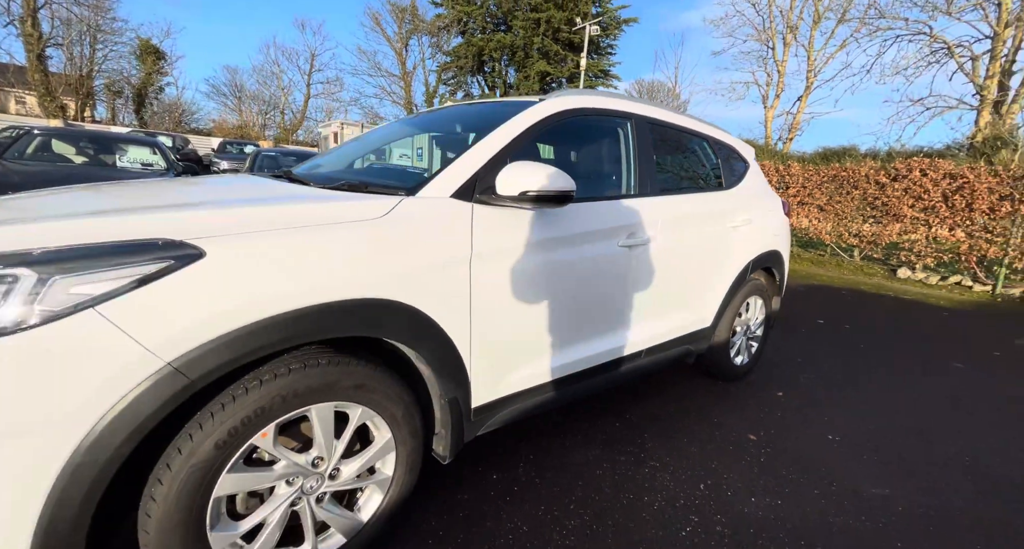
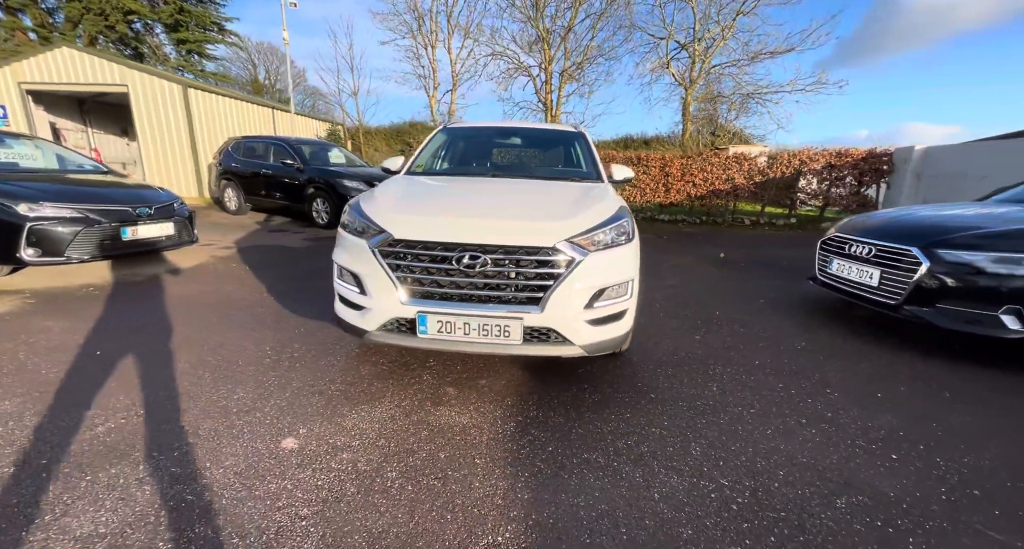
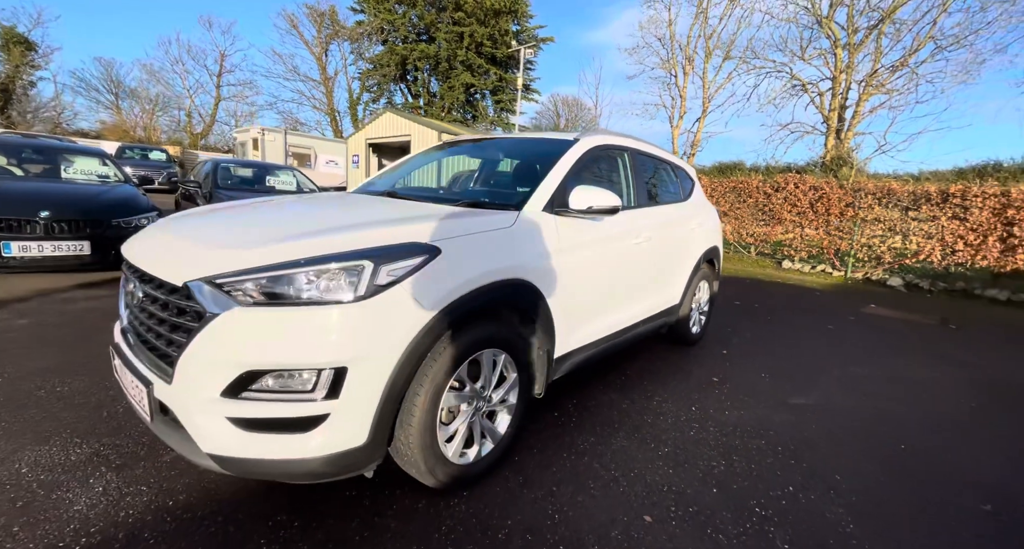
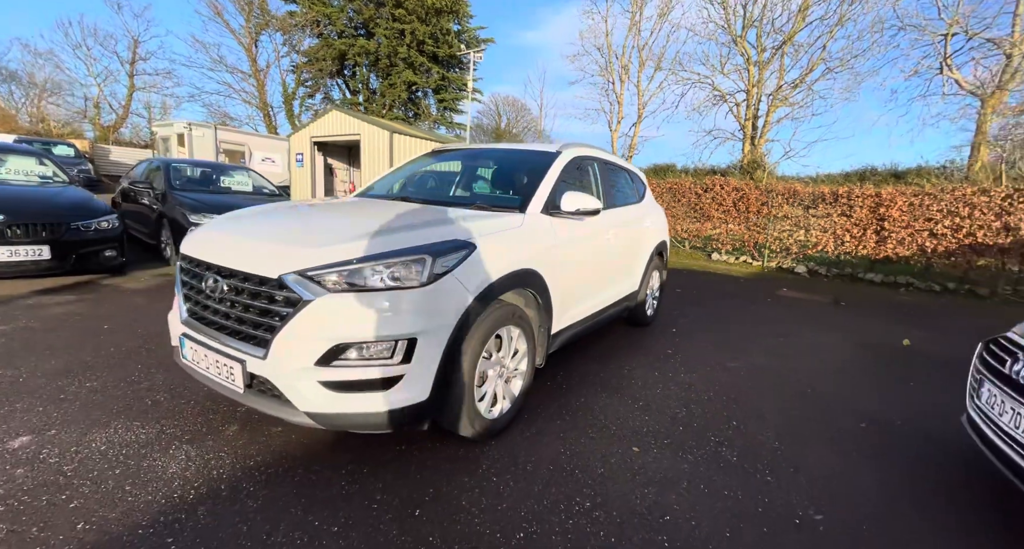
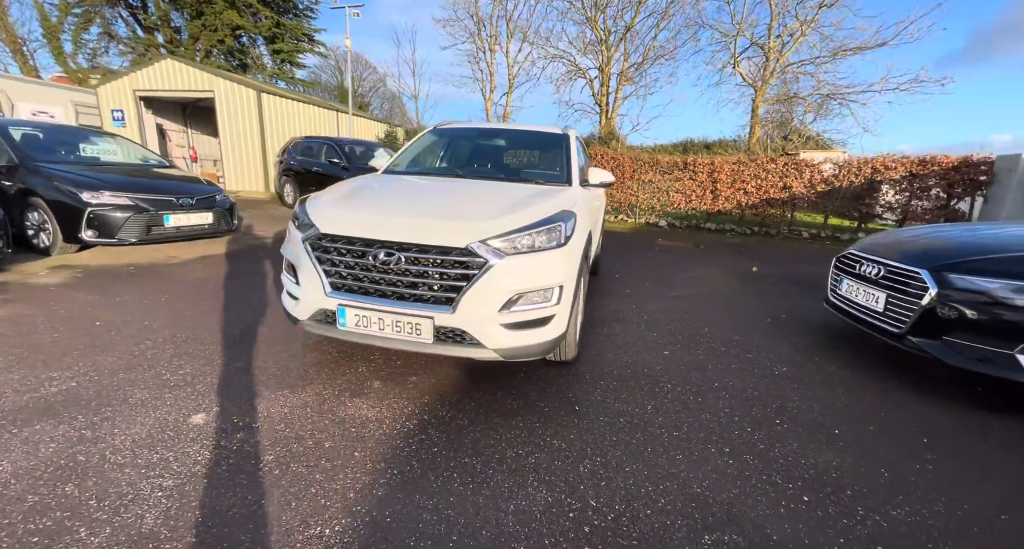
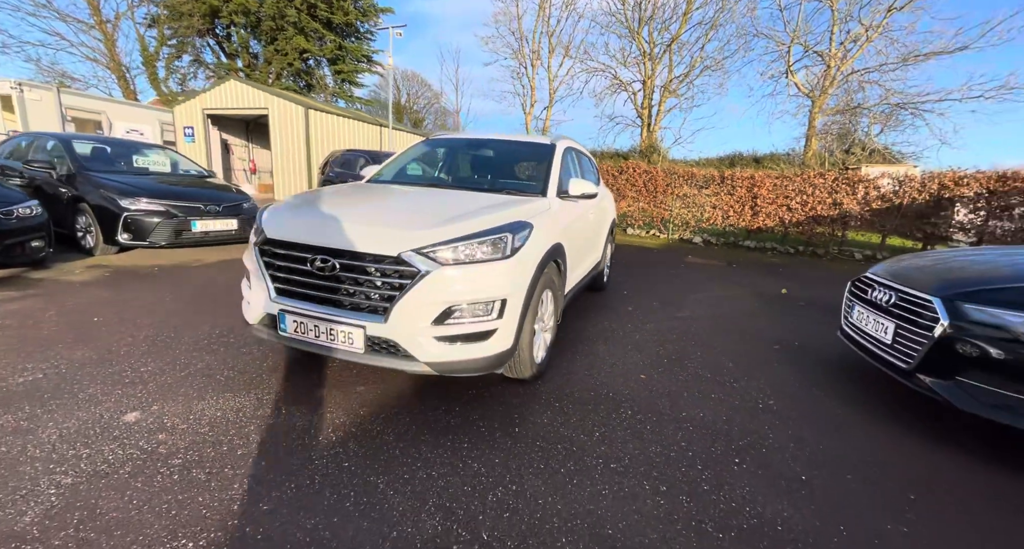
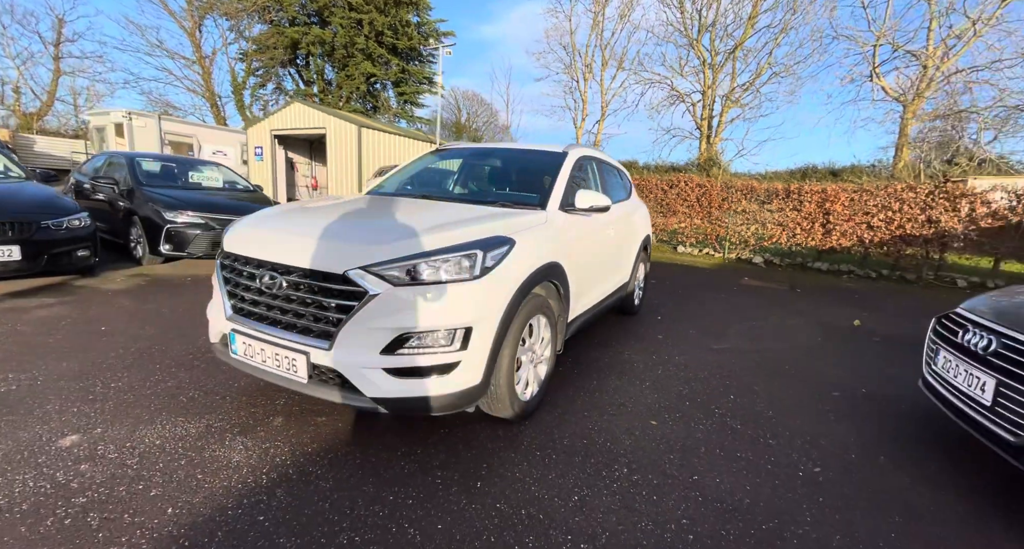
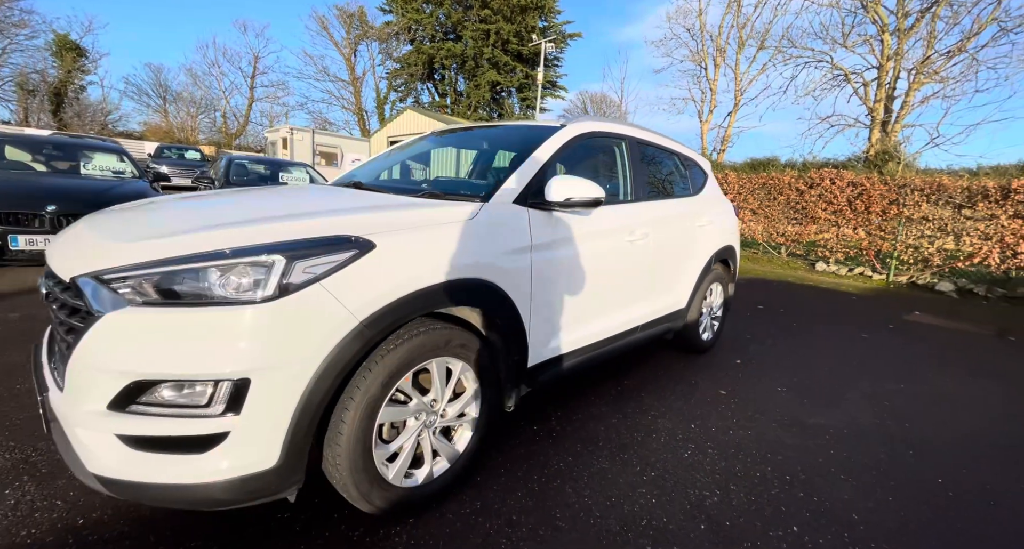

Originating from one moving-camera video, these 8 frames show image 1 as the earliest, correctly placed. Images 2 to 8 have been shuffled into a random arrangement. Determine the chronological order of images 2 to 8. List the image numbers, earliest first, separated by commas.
8, 3, 4, 7, 6, 5, 2
